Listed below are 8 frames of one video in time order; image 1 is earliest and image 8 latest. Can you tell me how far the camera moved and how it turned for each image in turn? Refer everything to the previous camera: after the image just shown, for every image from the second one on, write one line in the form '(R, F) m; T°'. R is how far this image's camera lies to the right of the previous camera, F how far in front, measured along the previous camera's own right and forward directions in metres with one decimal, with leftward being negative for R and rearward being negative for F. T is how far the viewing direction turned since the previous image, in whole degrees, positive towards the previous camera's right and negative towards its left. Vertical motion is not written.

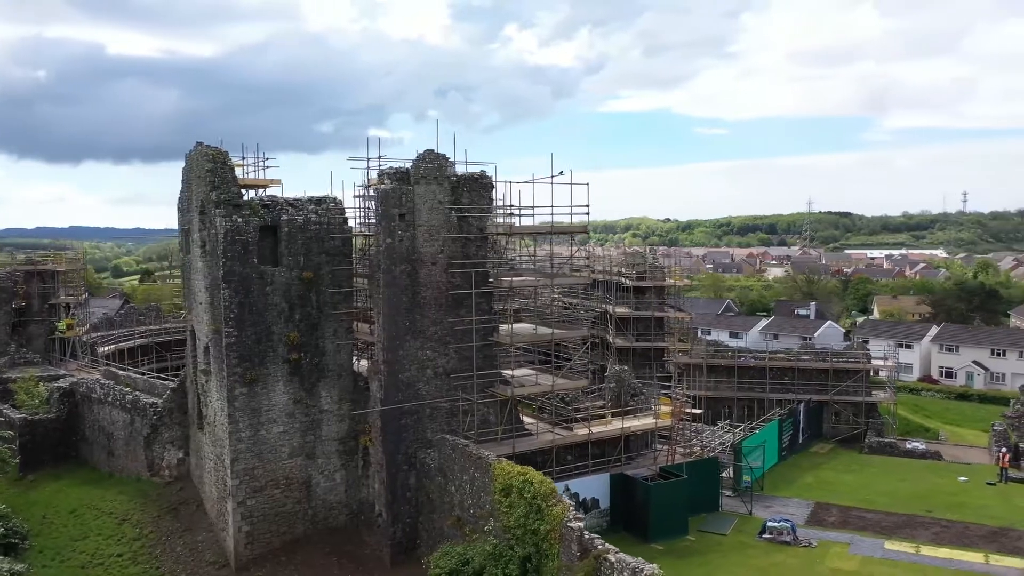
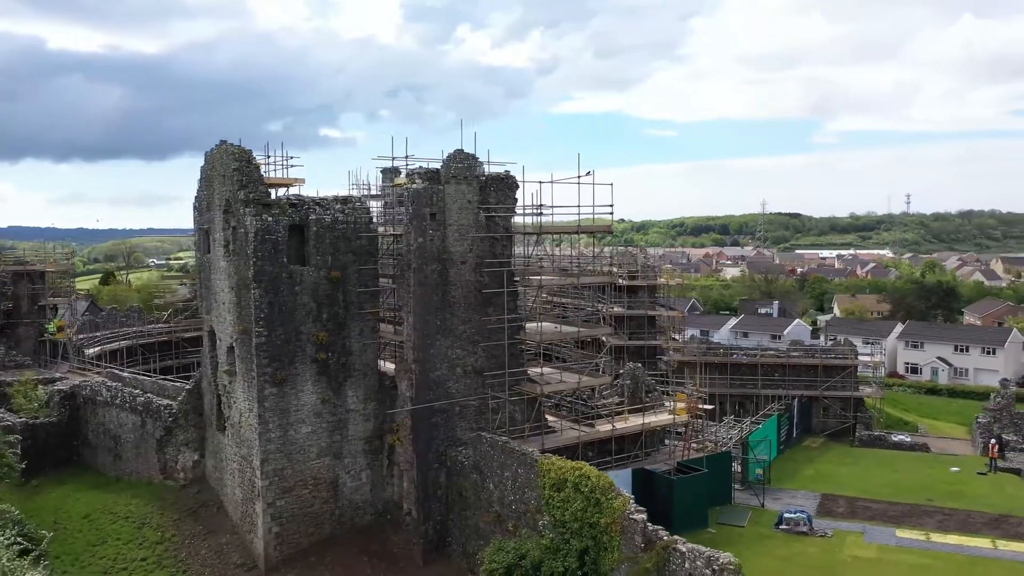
(-1.6, -0.1) m; +3°
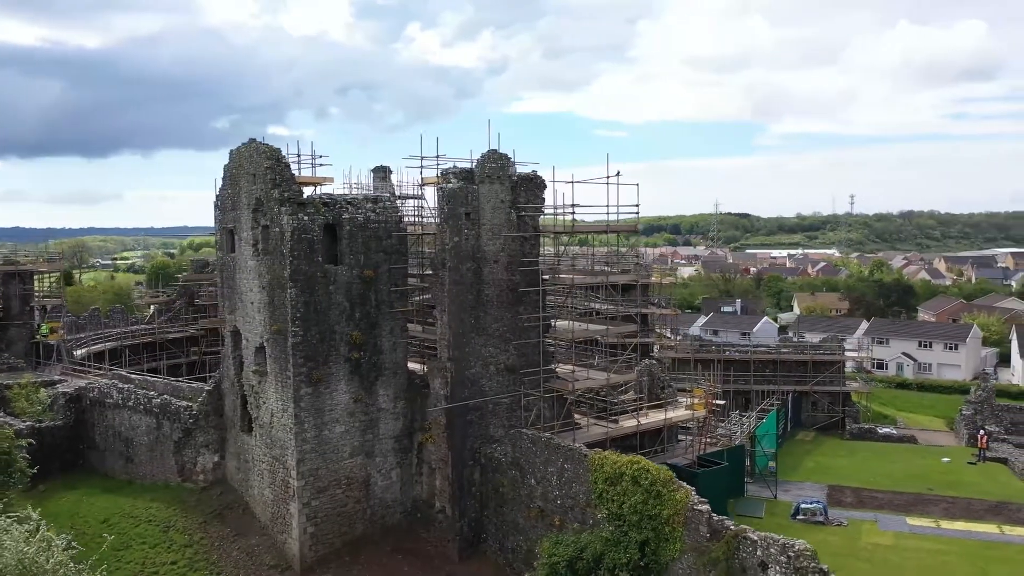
(-1.7, -0.2) m; +3°
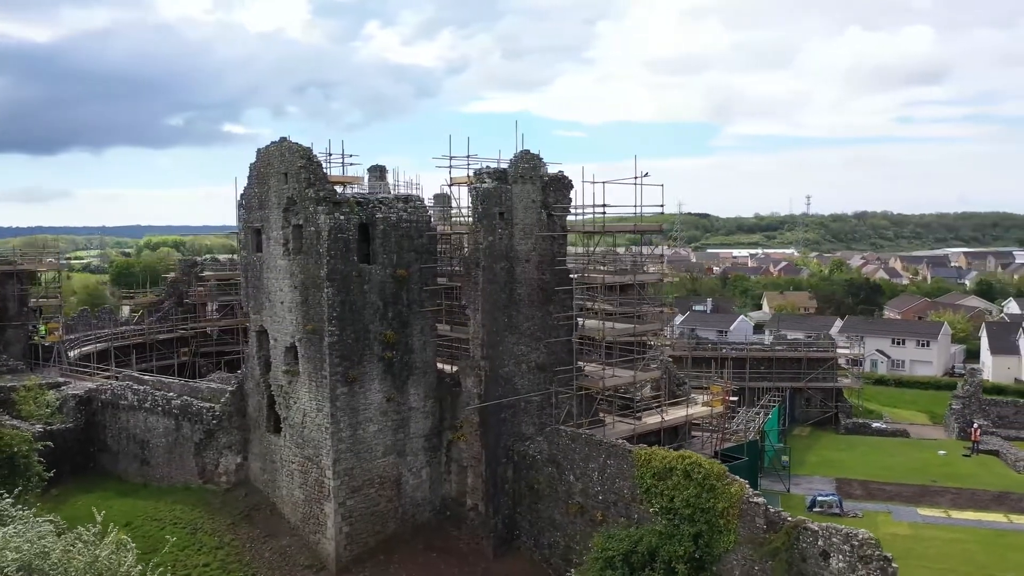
(-1.5, -0.1) m; +3°
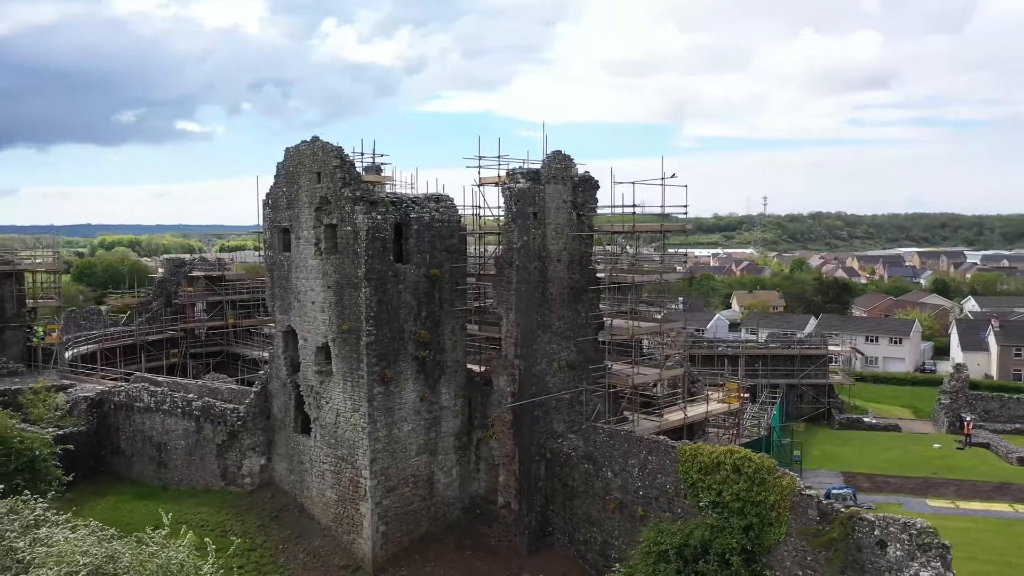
(-1.6, -0.1) m; +3°
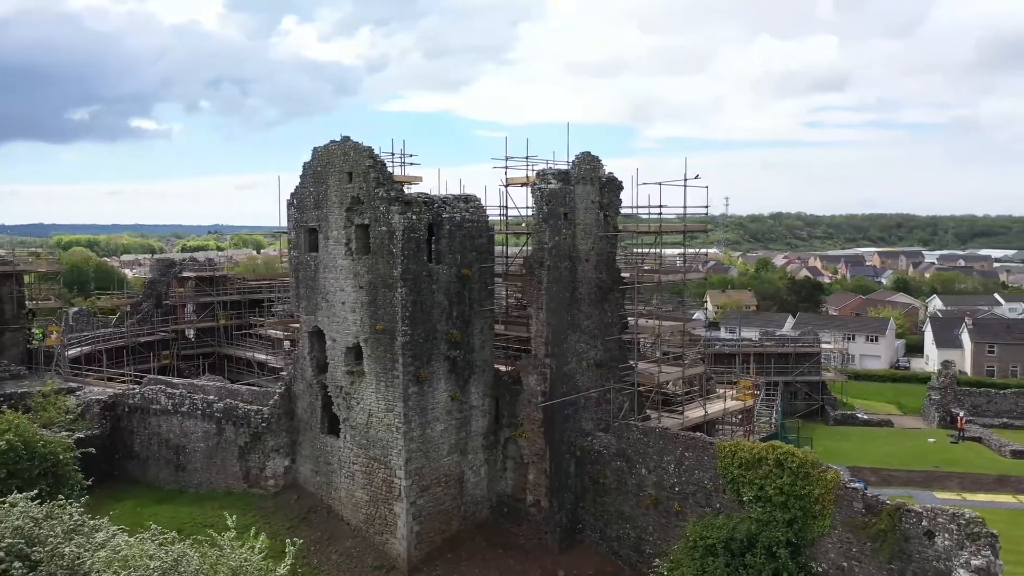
(-1.4, -0.1) m; +2°
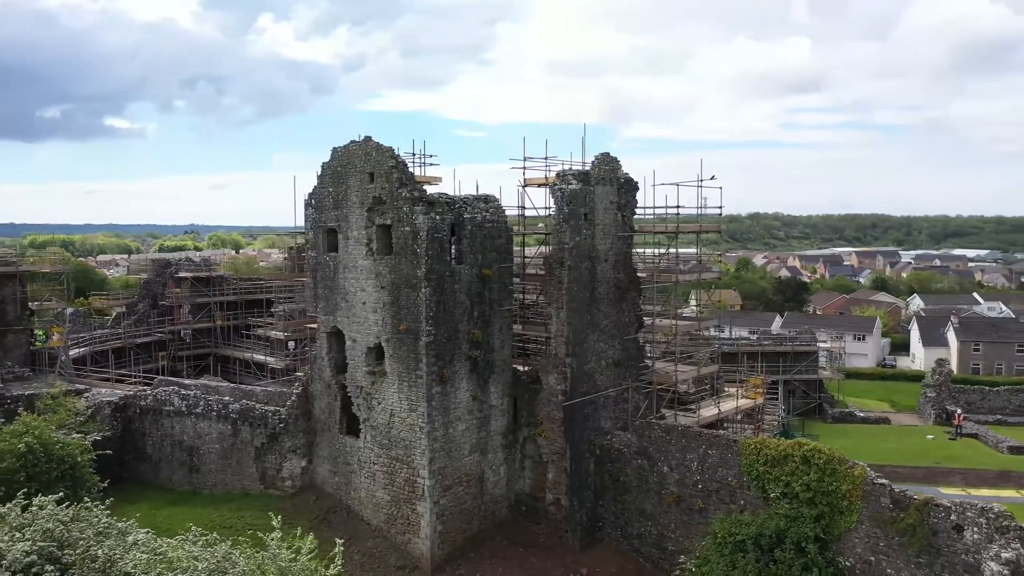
(-0.9, -0.1) m; +1°
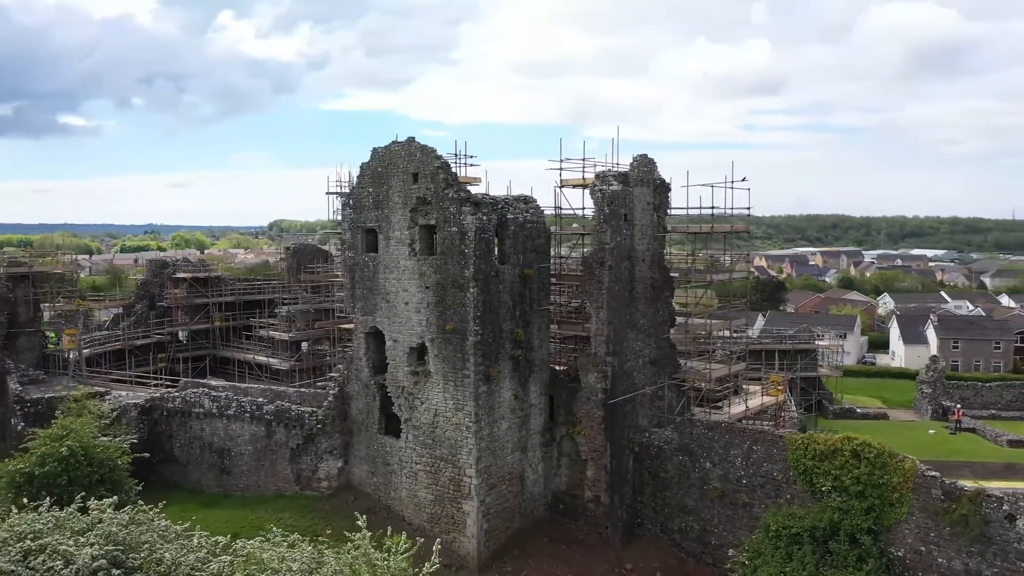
(-1.7, -0.1) m; +2°
